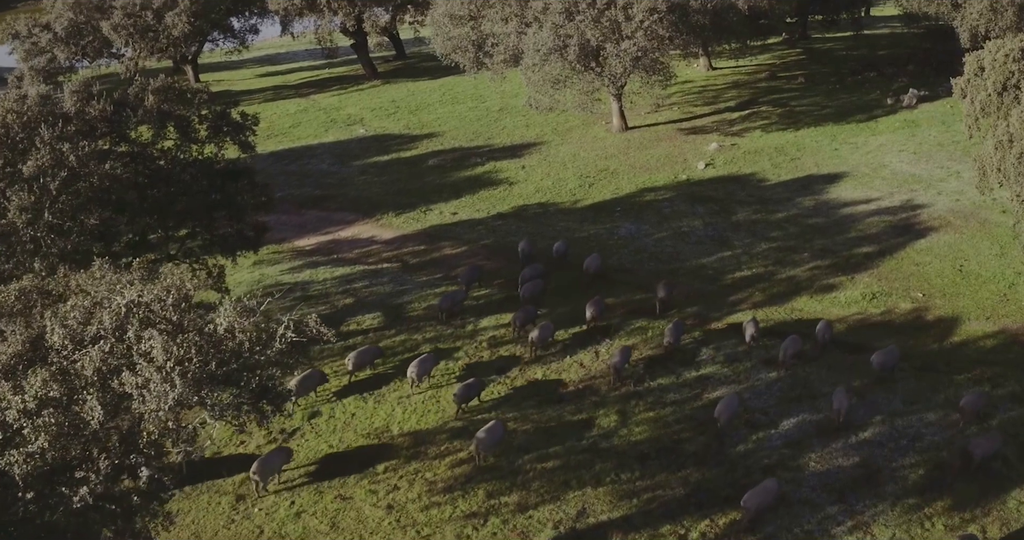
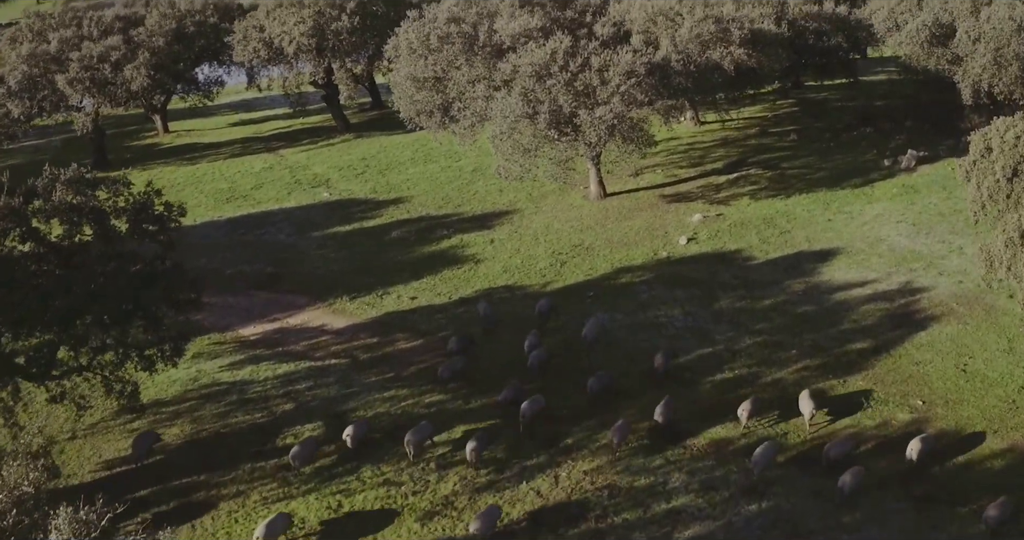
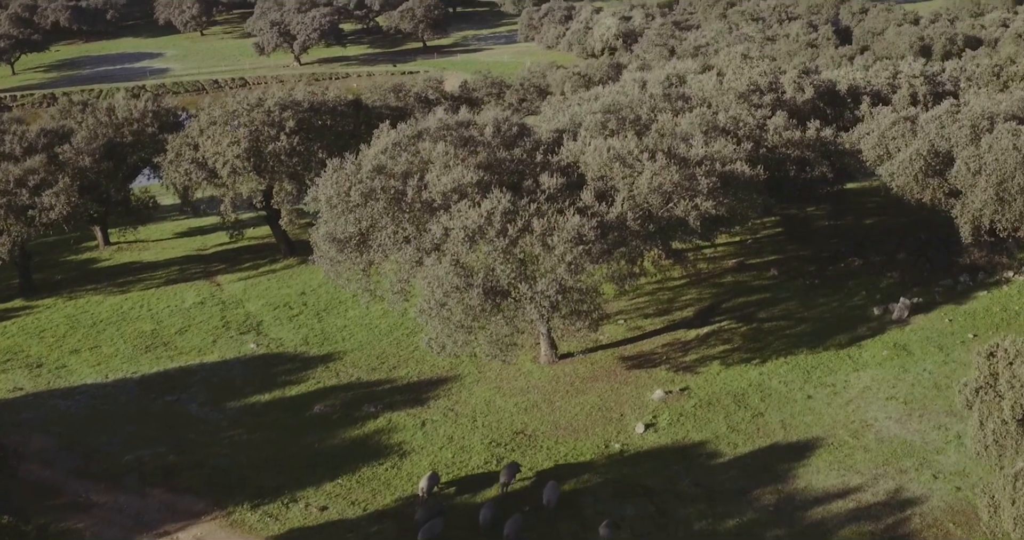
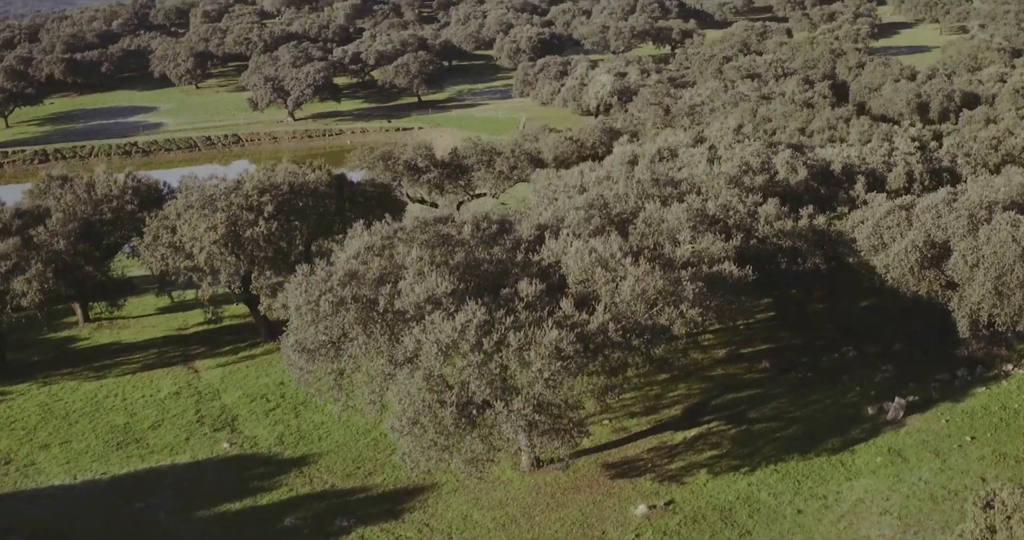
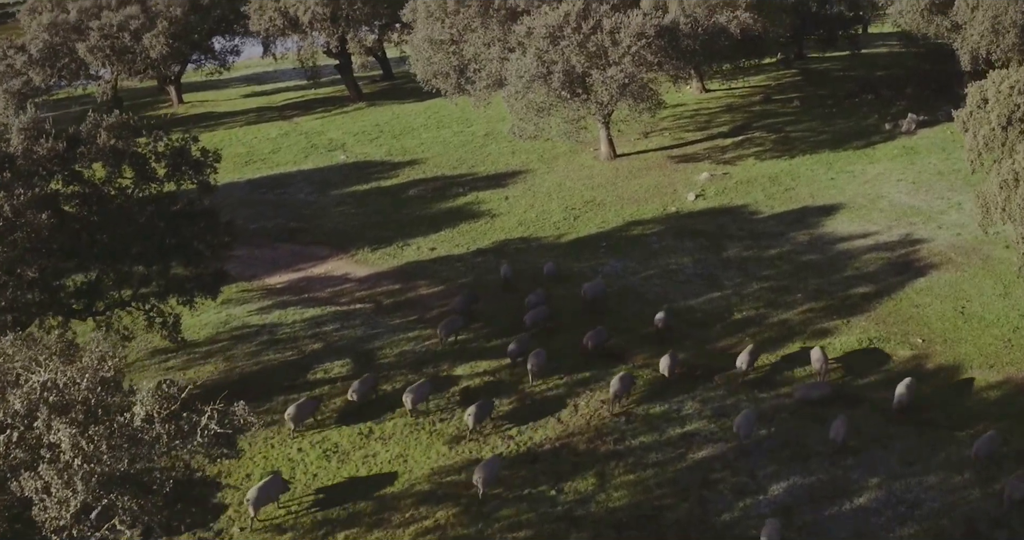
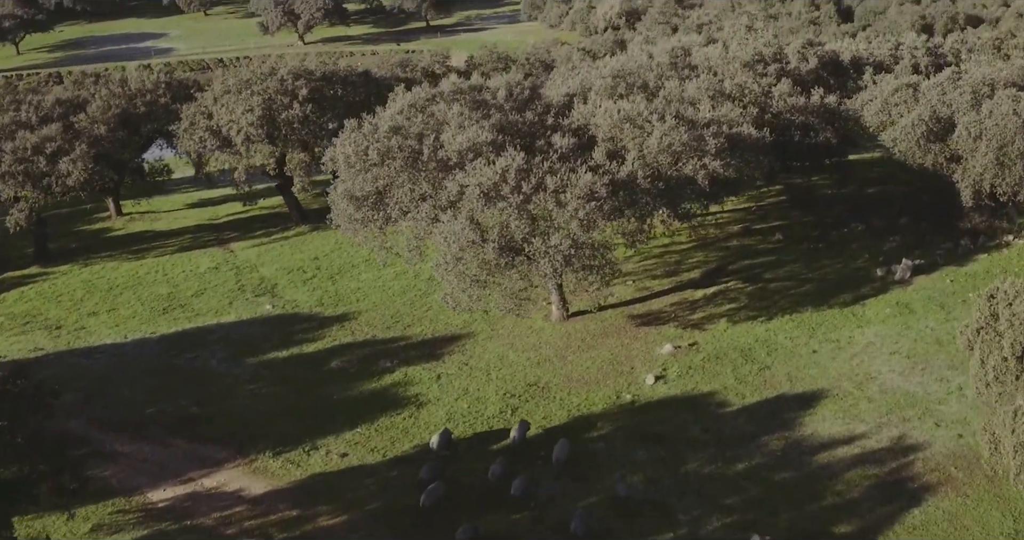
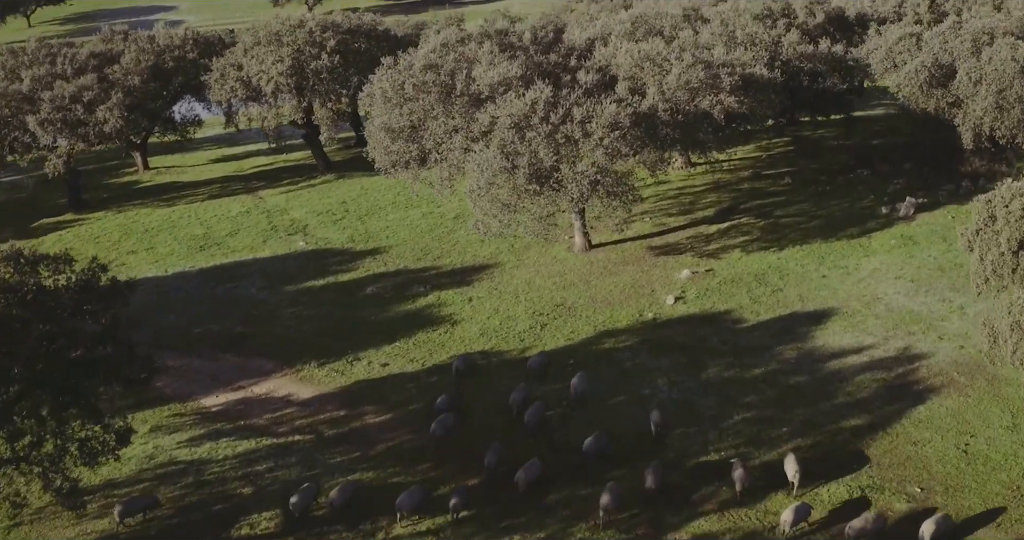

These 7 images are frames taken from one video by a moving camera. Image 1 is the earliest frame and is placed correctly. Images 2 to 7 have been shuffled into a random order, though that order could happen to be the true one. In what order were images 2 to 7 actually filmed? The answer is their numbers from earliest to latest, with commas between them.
5, 2, 7, 6, 3, 4
